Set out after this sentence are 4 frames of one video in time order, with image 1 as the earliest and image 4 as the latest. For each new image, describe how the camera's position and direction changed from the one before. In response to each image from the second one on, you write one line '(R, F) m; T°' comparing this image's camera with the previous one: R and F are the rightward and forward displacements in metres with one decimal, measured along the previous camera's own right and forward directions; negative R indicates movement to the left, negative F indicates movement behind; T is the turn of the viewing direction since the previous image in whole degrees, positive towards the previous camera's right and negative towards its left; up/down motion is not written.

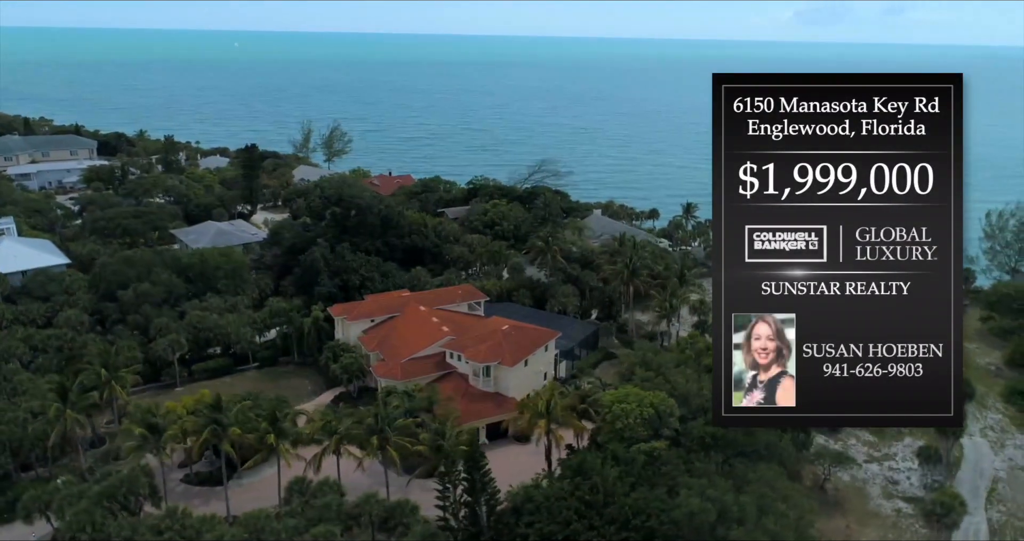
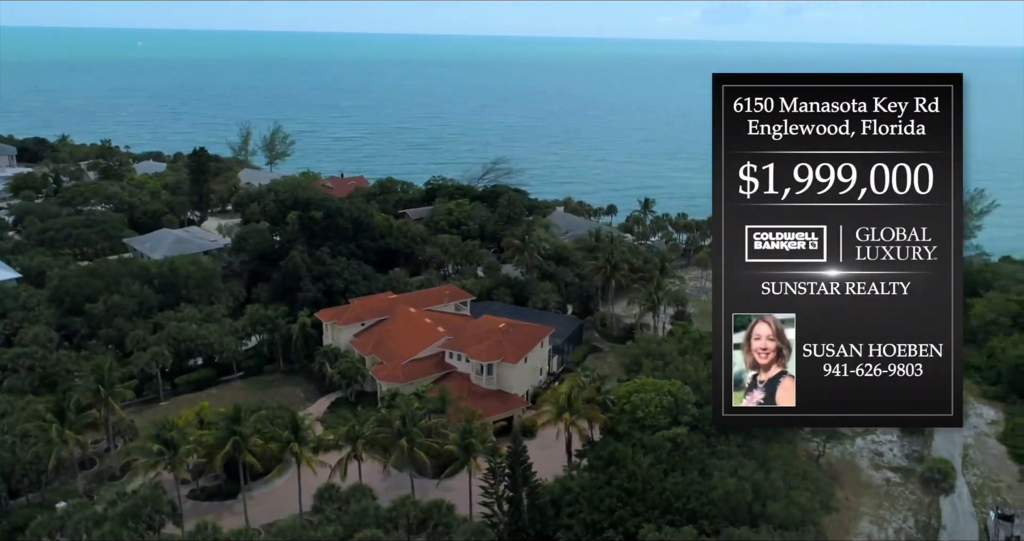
(-3.5, -0.3) m; +6°
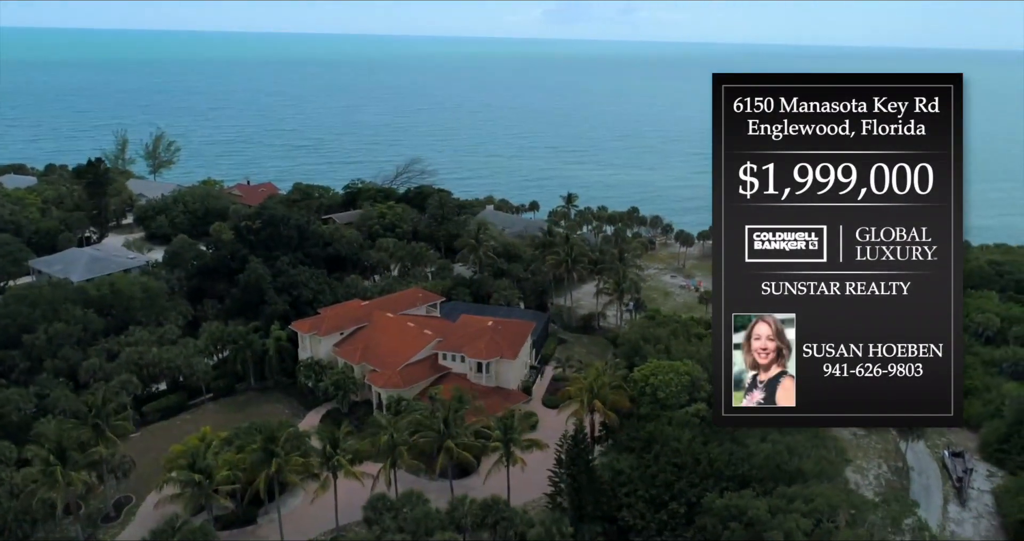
(-6.2, -0.2) m; +12°
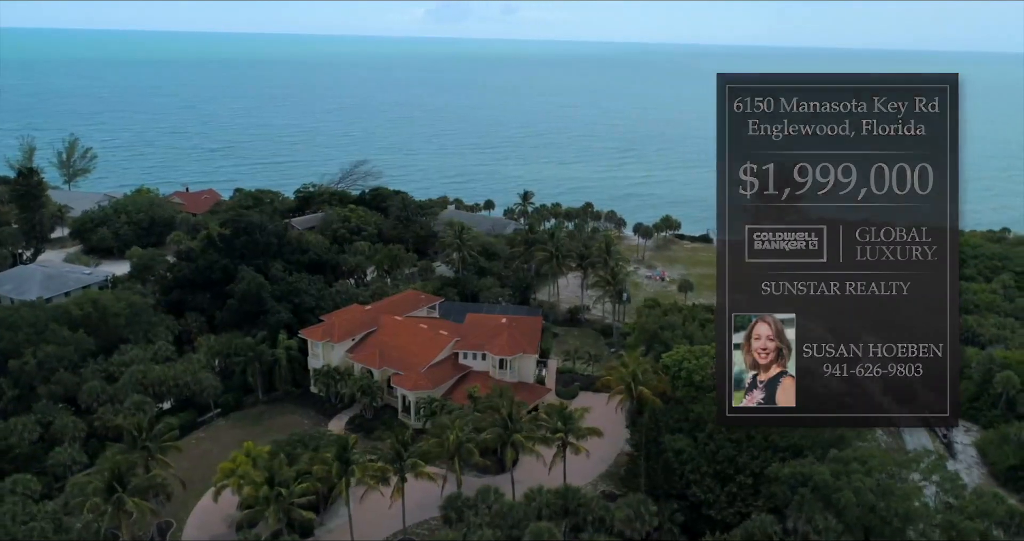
(-6.0, -0.3) m; +9°
